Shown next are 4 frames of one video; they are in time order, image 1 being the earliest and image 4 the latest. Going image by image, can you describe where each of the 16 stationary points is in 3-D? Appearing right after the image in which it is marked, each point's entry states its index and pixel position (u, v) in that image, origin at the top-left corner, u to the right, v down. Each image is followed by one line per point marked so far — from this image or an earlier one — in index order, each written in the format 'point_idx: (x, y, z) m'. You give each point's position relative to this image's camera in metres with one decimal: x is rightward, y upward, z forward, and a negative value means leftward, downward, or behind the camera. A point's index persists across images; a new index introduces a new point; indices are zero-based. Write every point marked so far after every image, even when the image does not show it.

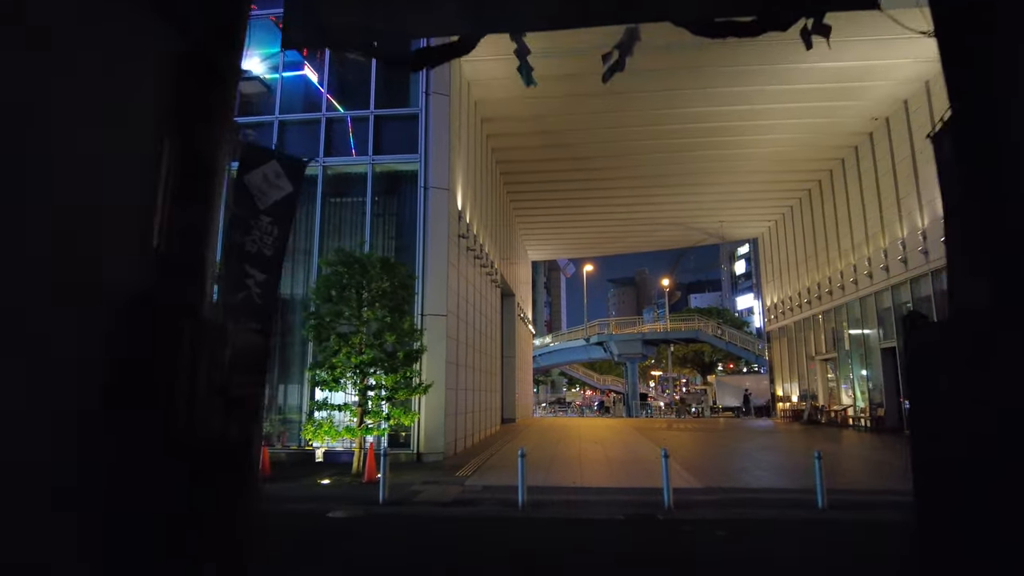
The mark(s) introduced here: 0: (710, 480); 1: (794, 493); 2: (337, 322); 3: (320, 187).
0: (+3.9, -3.8, +11.7) m
1: (+4.7, -3.4, +10.0) m
2: (-3.5, -0.7, +11.8) m
3: (-5.2, +2.7, +16.1) m
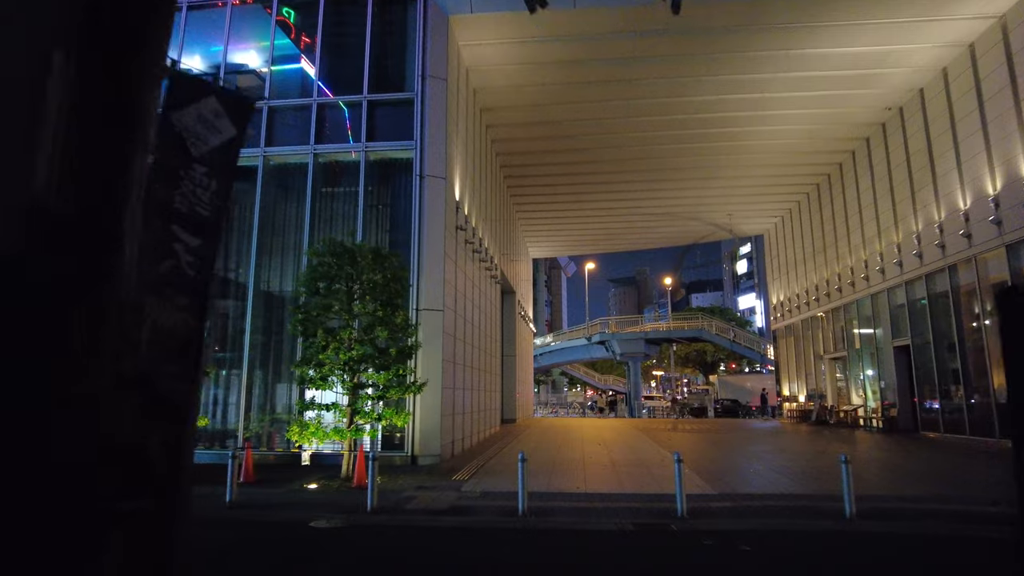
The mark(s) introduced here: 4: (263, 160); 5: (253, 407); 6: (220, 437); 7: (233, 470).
0: (+3.9, -3.6, +11.0) m
1: (+4.7, -3.3, +9.3) m
2: (-3.5, -0.5, +11.0) m
3: (-5.2, +2.9, +15.4) m
4: (-6.5, +3.4, +15.6) m
5: (-6.3, -2.9, +14.6) m
6: (-7.1, -3.6, +14.5) m
7: (-4.4, -2.8, +9.3) m
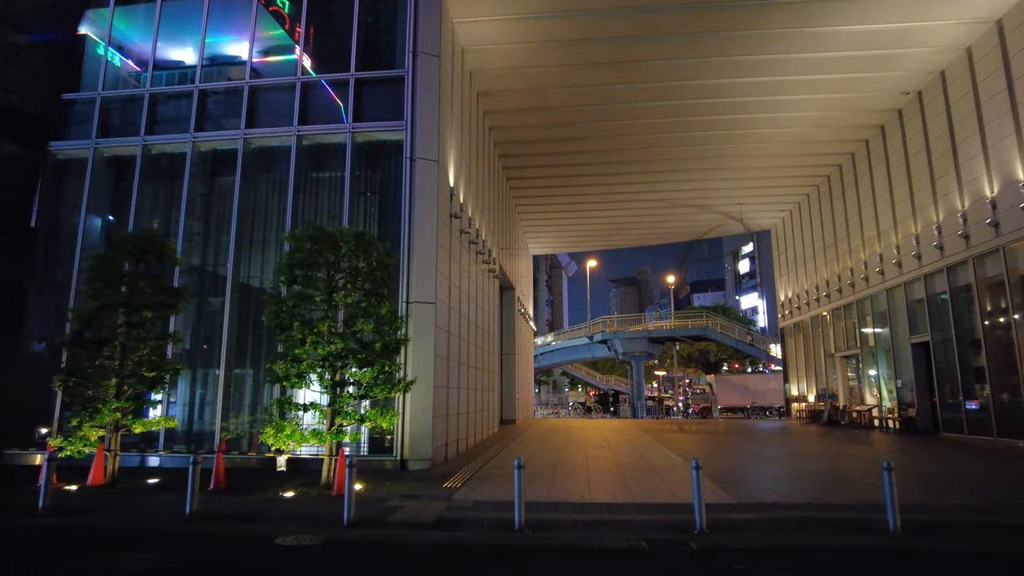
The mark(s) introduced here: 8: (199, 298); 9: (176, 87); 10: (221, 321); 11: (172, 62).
0: (+3.8, -3.4, +10.0) m
1: (+4.7, -3.1, +8.3) m
2: (-3.5, -0.3, +10.1) m
3: (-5.2, +3.1, +14.4) m
4: (-6.6, +3.5, +14.6) m
5: (-6.4, -2.7, +13.6) m
6: (-7.2, -3.4, +13.5) m
7: (-4.4, -2.6, +8.3) m
8: (-7.5, -0.3, +14.2) m
9: (-8.6, +5.1, +15.2) m
10: (-6.9, -0.8, +14.1) m
11: (-8.7, +5.7, +15.4) m
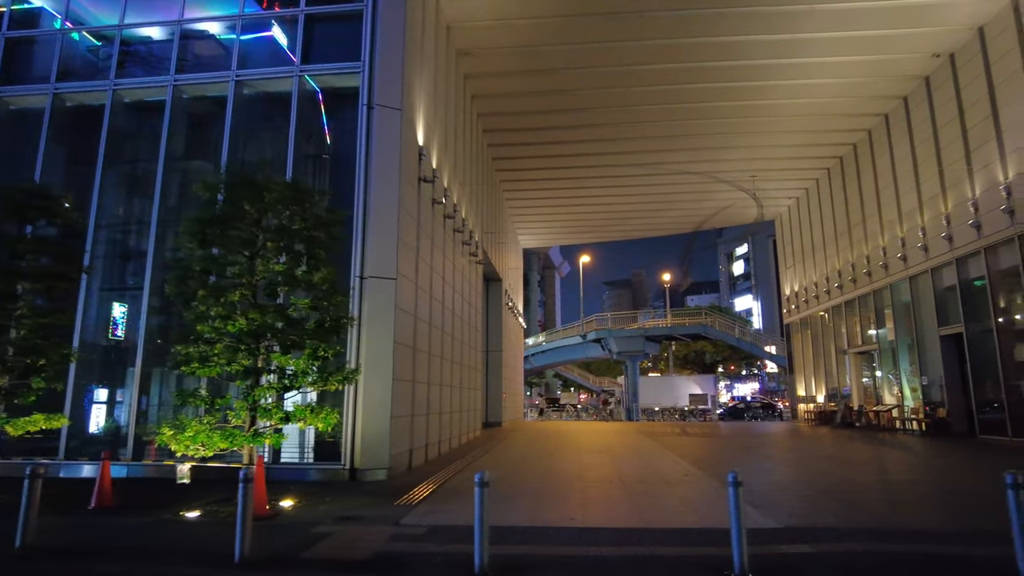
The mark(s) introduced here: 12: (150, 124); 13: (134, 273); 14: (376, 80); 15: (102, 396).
0: (+3.4, -2.9, +7.8) m
1: (+4.3, -2.6, +6.1) m
2: (-3.9, +0.2, +7.8) m
3: (-5.6, +3.5, +12.2) m
4: (-7.0, +4.0, +12.4) m
5: (-6.8, -2.2, +11.3) m
6: (-7.6, -3.0, +11.2) m
7: (-4.8, -2.1, +6.0) m
8: (-7.9, +0.2, +12.0) m
9: (-9.1, +5.6, +13.0) m
10: (-7.3, -0.3, +11.8) m
11: (-9.2, +6.2, +13.1) m
12: (-7.6, +3.4, +12.6) m
13: (-7.6, +0.3, +12.0) m
14: (-2.6, +4.0, +11.4) m
15: (-7.9, -2.0, +11.4) m
